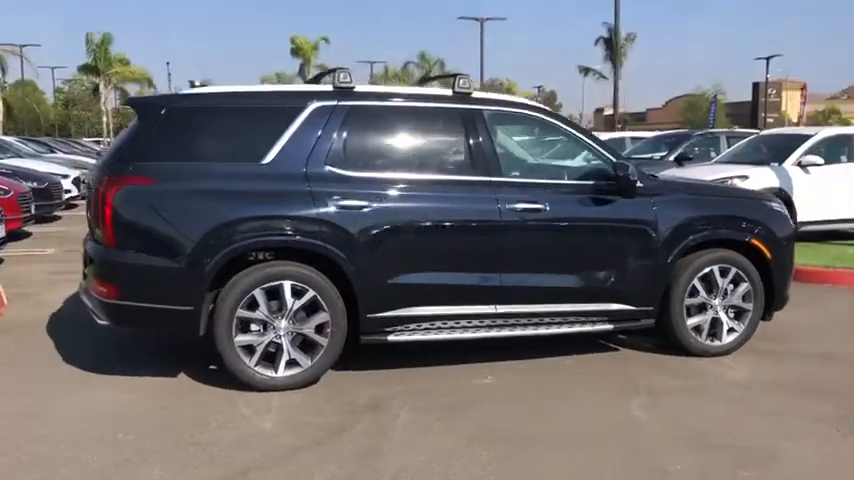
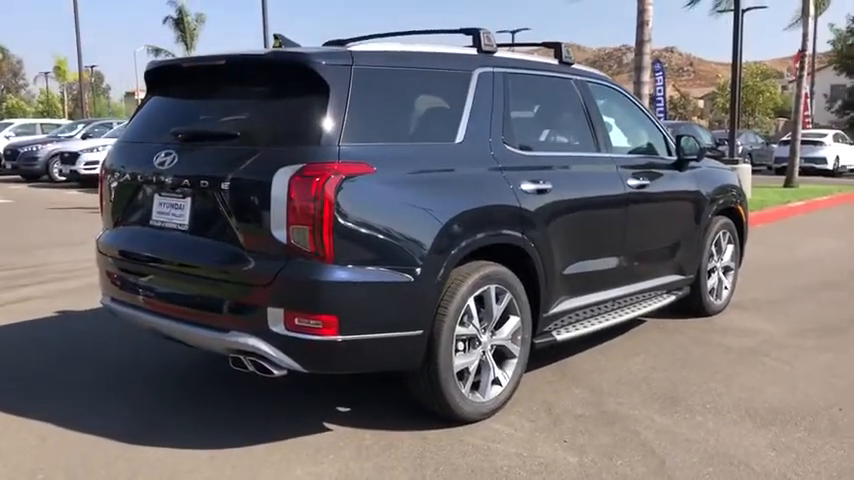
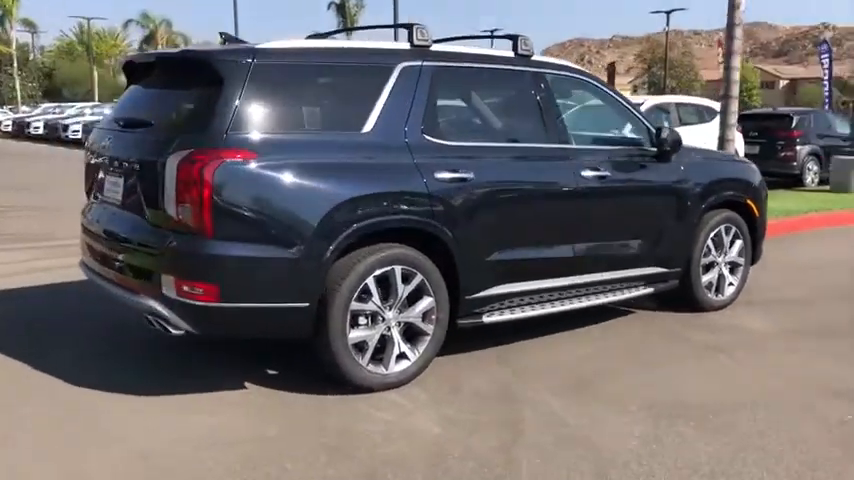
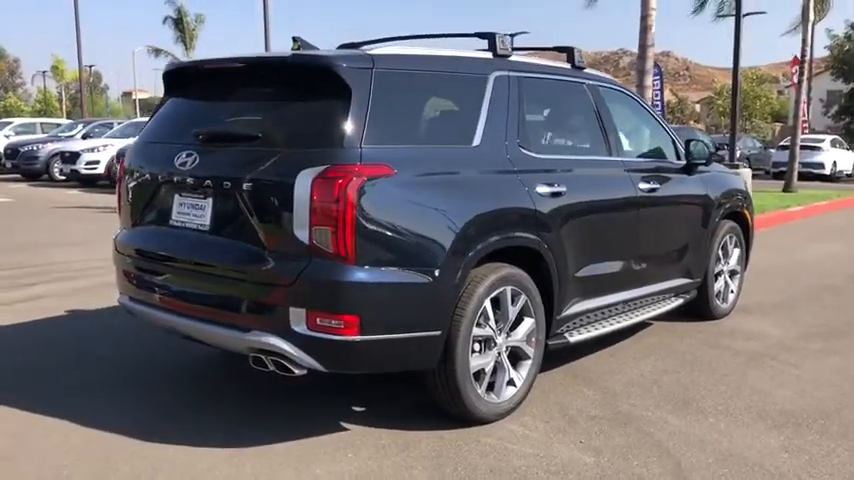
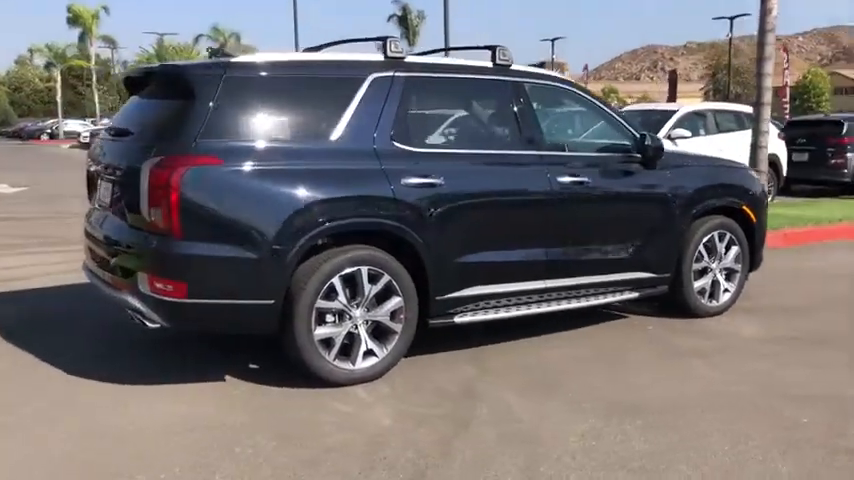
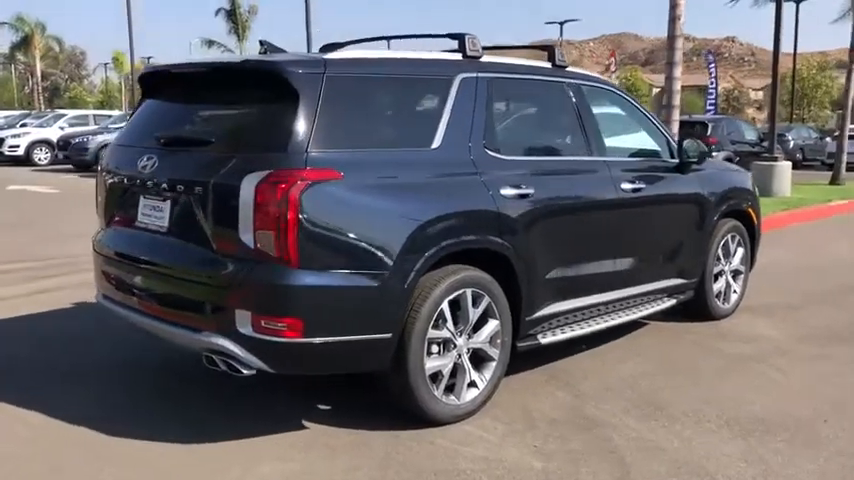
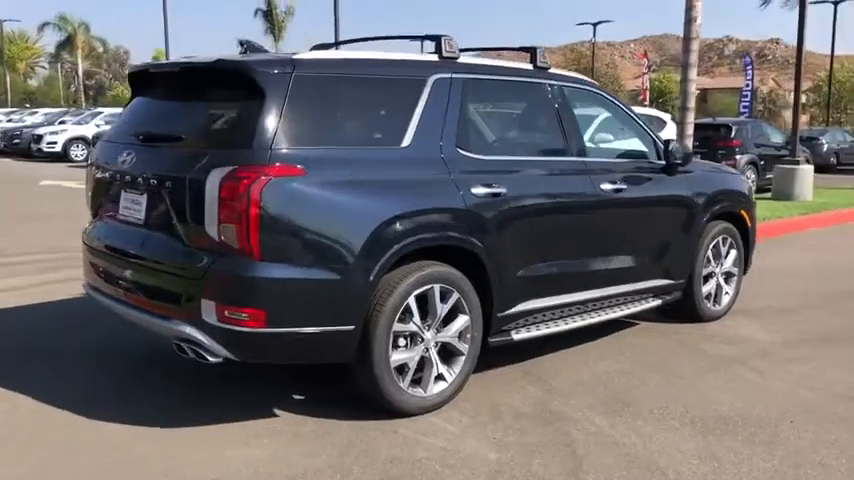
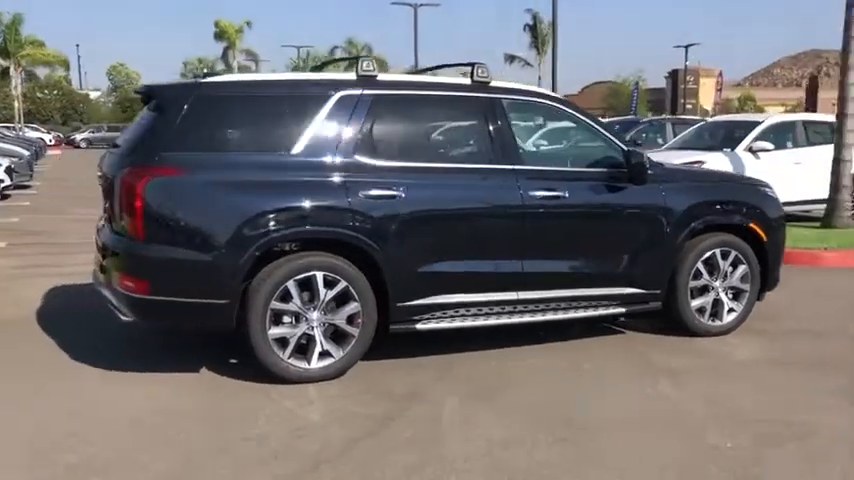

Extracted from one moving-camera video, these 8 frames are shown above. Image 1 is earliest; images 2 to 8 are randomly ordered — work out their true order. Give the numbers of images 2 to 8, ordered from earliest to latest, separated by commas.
8, 5, 3, 7, 6, 2, 4
